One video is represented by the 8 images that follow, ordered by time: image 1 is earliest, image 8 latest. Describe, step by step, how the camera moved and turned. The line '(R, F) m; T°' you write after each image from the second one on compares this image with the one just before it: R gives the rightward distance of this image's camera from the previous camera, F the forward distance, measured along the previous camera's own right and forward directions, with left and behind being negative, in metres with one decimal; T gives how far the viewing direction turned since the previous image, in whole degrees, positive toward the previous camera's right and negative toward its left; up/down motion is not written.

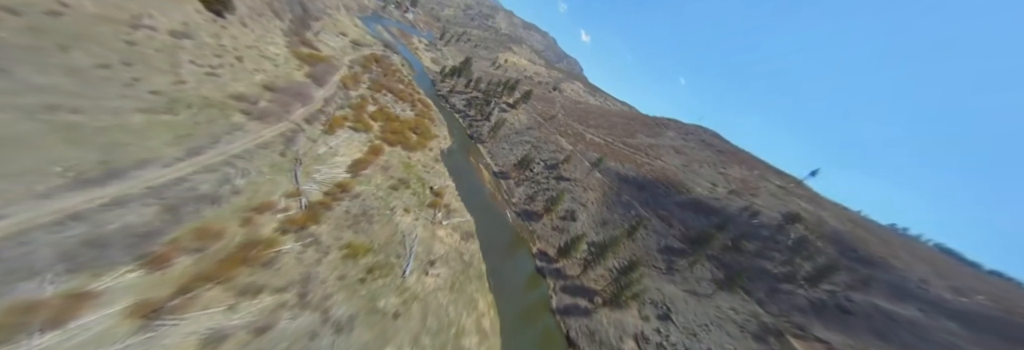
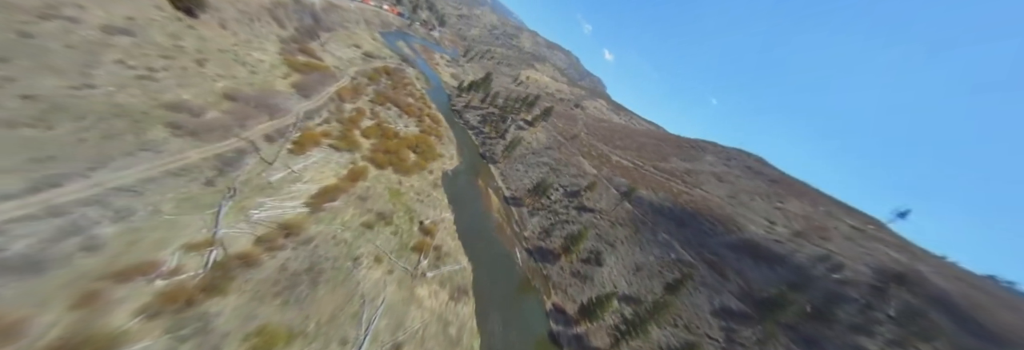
(+0.7, +9.1) m; -5°
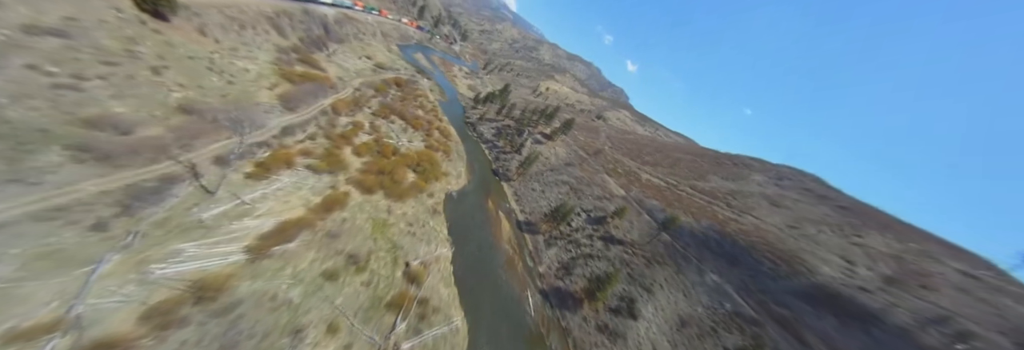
(+0.8, +7.5) m; -5°
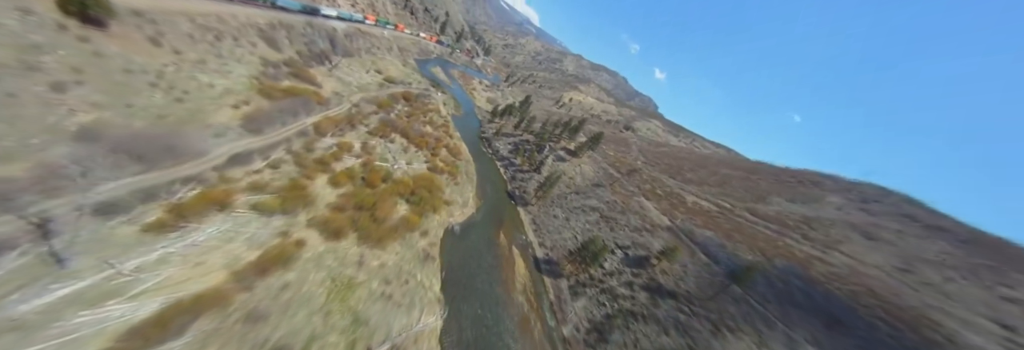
(+0.8, +8.9) m; -6°
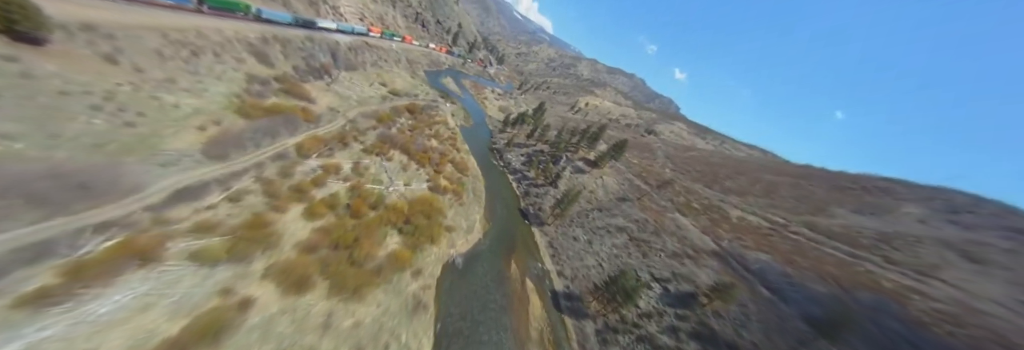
(+0.7, +5.9) m; -4°
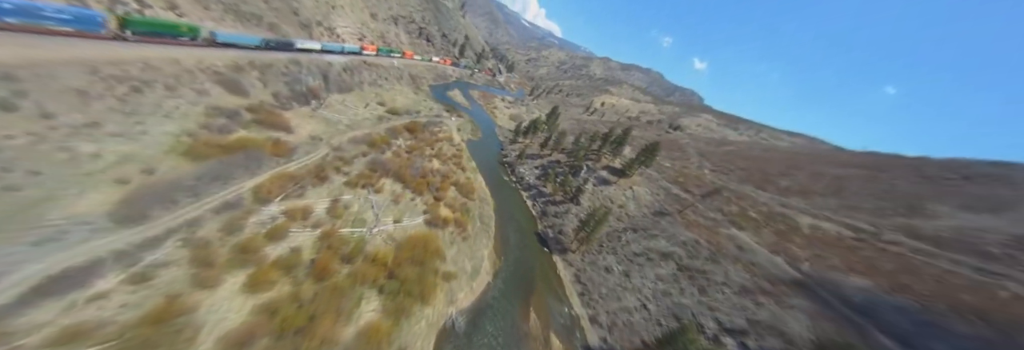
(+1.0, +7.3) m; -4°
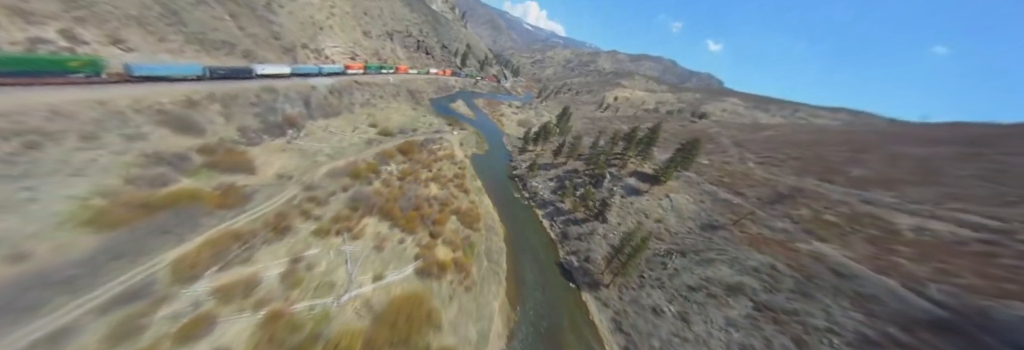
(+0.9, +7.3) m; -4°
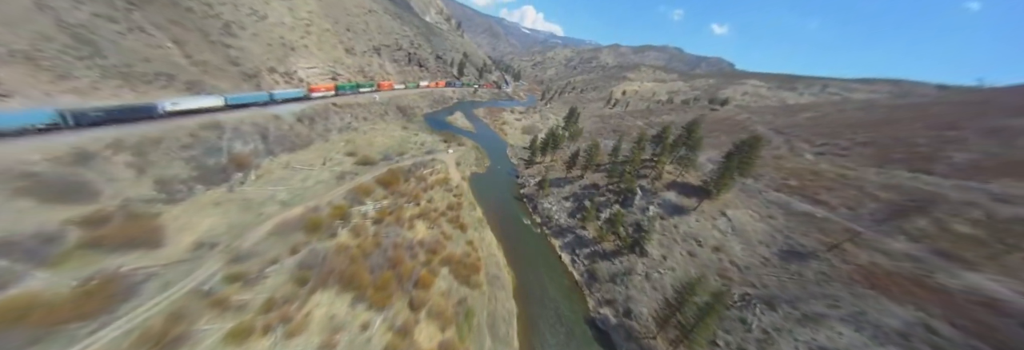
(+1.0, +8.6) m; -3°
